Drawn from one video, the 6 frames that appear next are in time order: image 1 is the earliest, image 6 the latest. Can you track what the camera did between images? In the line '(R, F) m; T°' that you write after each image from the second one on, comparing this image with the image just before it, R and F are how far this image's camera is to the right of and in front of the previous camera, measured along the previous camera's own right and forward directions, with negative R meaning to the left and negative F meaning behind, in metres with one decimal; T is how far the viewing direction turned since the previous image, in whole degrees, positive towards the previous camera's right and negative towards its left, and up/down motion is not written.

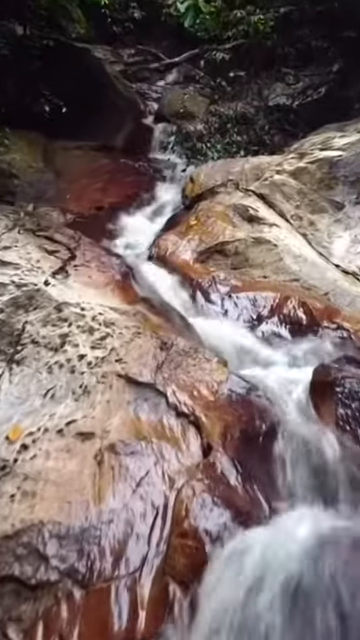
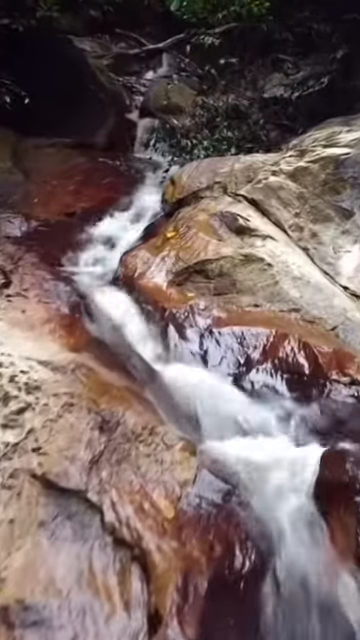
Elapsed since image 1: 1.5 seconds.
(+0.2, +1.3) m; 0°
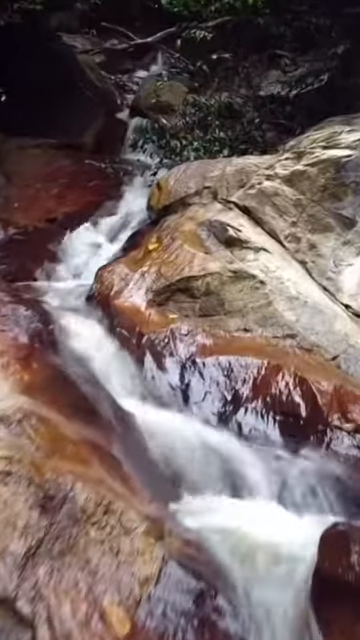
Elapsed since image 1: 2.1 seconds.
(+0.1, +0.6) m; 0°
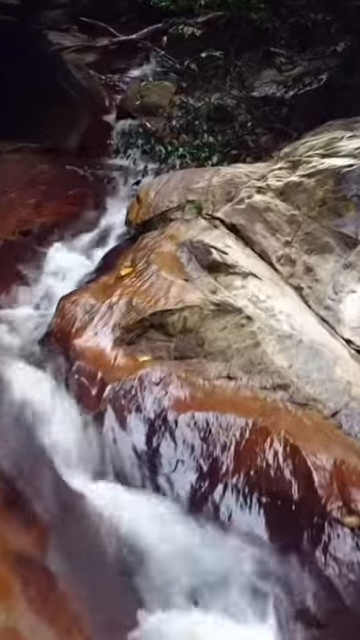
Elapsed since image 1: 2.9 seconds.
(+0.1, +0.7) m; 0°
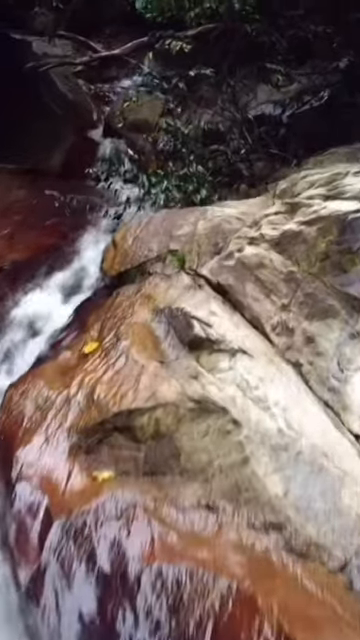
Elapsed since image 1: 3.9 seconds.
(+0.1, +0.8) m; 0°
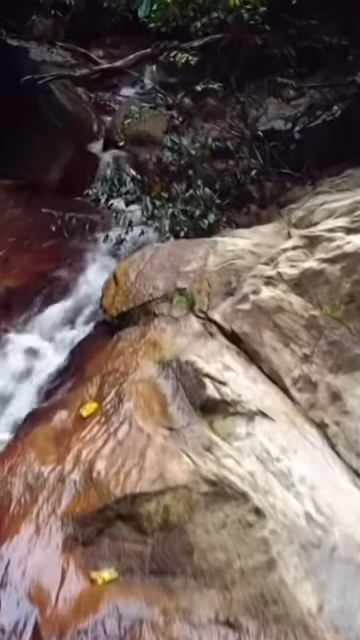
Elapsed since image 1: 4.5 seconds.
(0.0, +0.5) m; 0°
